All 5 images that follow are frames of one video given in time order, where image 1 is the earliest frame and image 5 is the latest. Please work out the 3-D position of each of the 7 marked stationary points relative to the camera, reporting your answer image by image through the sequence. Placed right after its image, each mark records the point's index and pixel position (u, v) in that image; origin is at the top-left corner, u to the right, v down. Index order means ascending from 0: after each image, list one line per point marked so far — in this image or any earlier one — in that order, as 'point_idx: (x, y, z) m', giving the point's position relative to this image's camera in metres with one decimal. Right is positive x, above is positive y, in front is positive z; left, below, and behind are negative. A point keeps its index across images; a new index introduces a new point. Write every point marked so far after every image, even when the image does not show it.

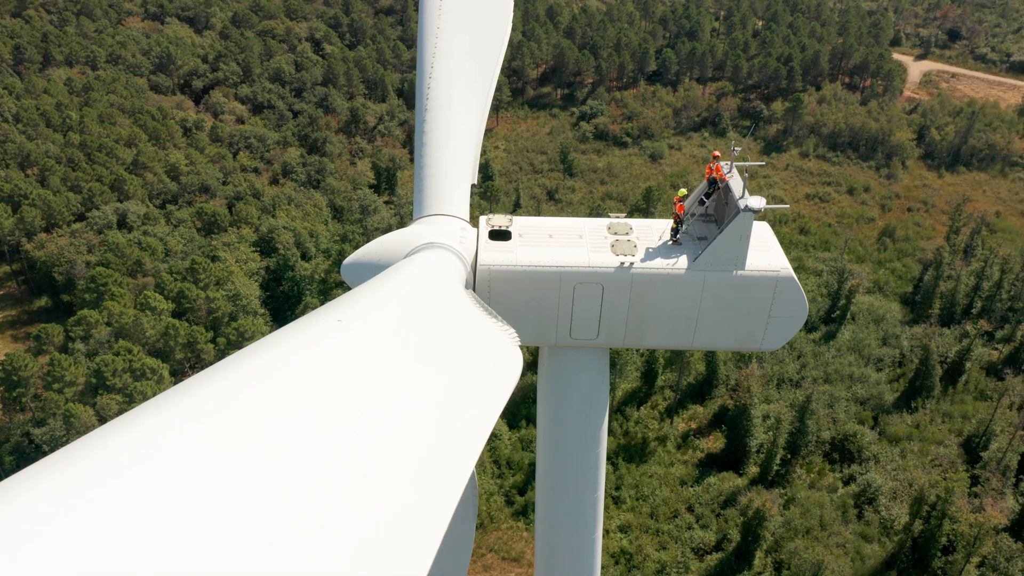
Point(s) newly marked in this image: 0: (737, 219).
0: (+2.4, +0.7, +10.9) m
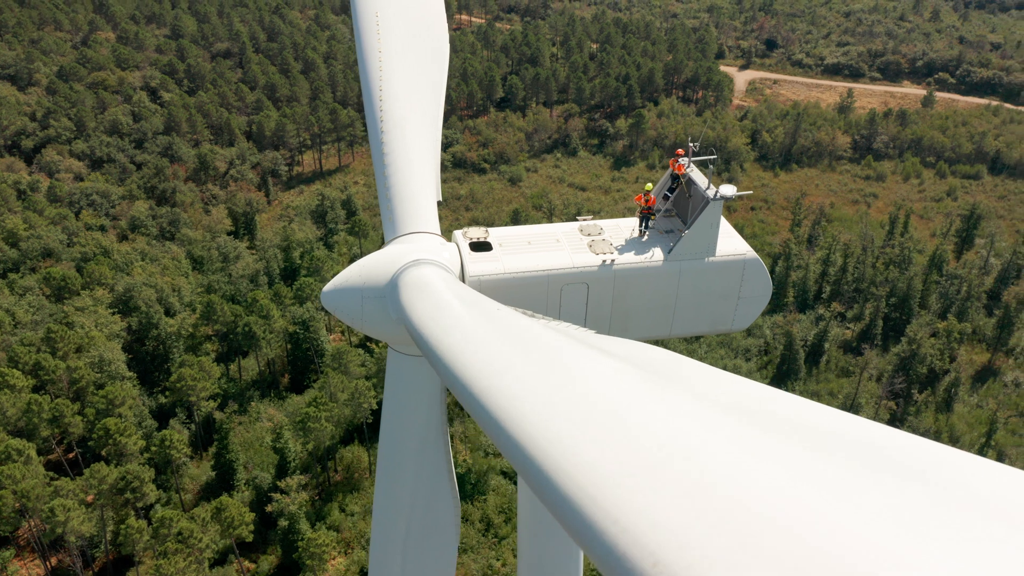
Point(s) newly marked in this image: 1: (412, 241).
0: (+2.2, +0.9, +11.5) m
1: (-1.2, +0.5, +11.4) m
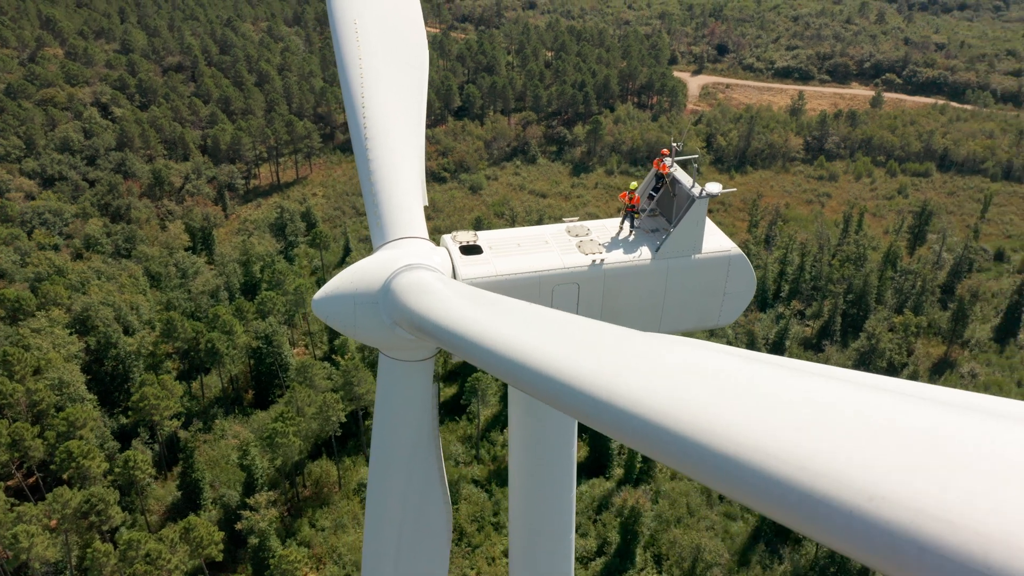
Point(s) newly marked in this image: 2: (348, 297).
0: (+2.1, +0.9, +11.7) m
1: (-1.3, +0.5, +11.4) m
2: (-1.8, -0.1, +11.2) m
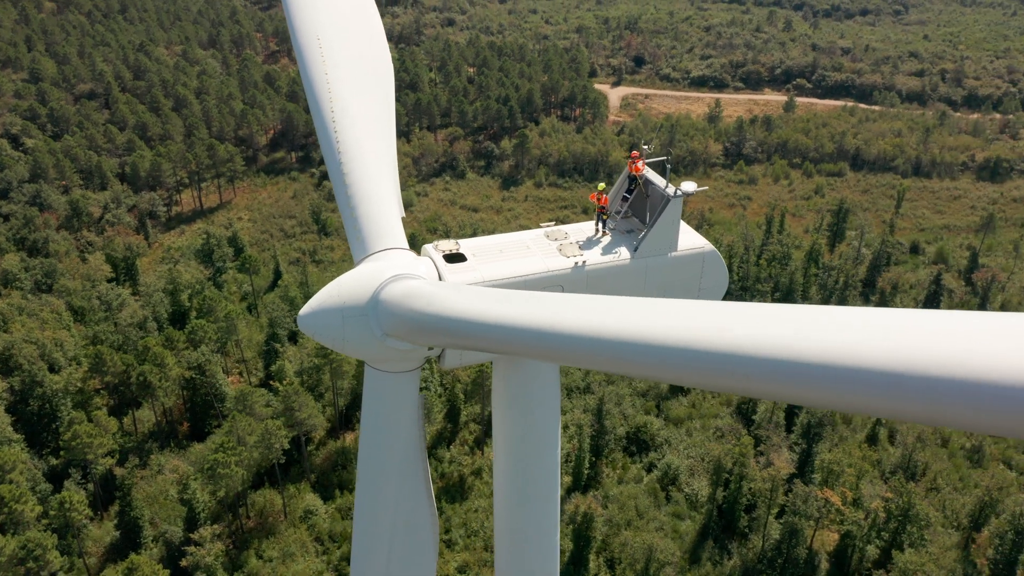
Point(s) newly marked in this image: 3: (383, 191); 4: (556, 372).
0: (+1.9, +1.0, +11.9) m
1: (-1.4, +0.3, +11.4) m
2: (-1.9, -0.2, +11.1) m
3: (-1.5, +1.2, +12.0) m
4: (+0.6, -1.0, +12.5) m
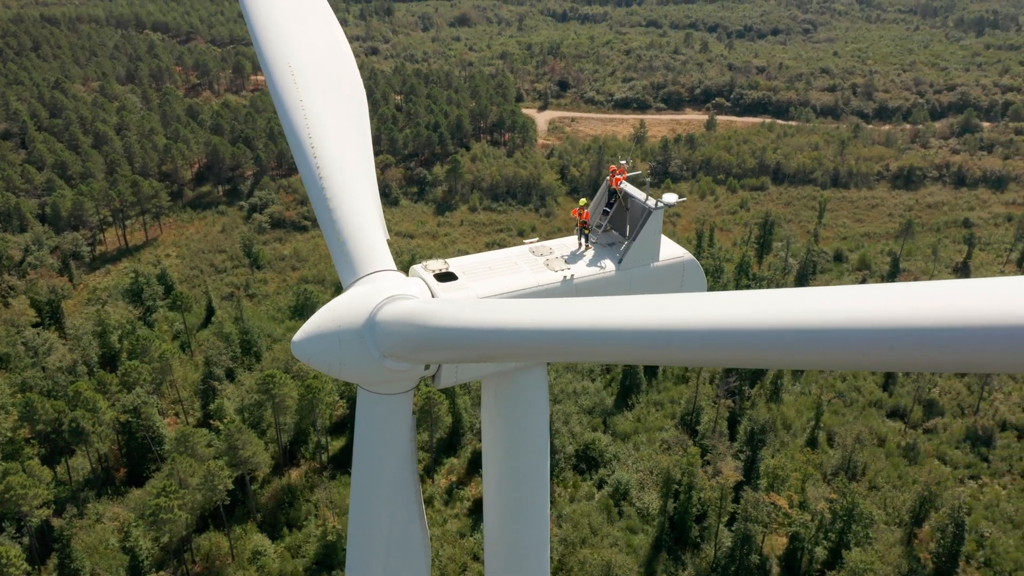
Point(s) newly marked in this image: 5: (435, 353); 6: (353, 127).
0: (+1.7, +0.8, +12.2) m
1: (-1.5, +0.1, +11.3) m
2: (-2.0, -0.5, +10.9) m
3: (-1.7, +0.9, +12.0) m
4: (+0.4, -1.2, +12.5) m
5: (-0.8, -0.6, +9.7) m
6: (-2.1, +2.1, +12.7) m
